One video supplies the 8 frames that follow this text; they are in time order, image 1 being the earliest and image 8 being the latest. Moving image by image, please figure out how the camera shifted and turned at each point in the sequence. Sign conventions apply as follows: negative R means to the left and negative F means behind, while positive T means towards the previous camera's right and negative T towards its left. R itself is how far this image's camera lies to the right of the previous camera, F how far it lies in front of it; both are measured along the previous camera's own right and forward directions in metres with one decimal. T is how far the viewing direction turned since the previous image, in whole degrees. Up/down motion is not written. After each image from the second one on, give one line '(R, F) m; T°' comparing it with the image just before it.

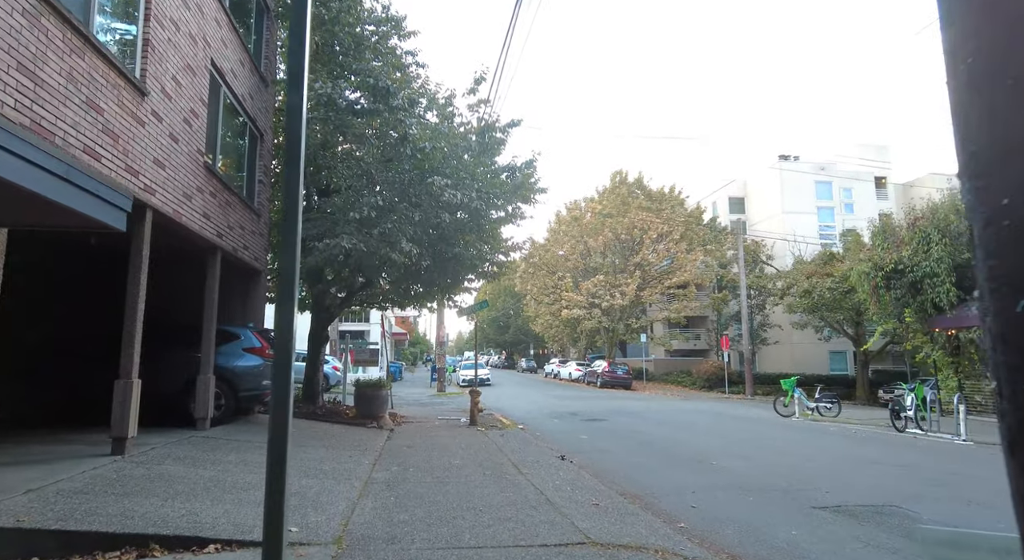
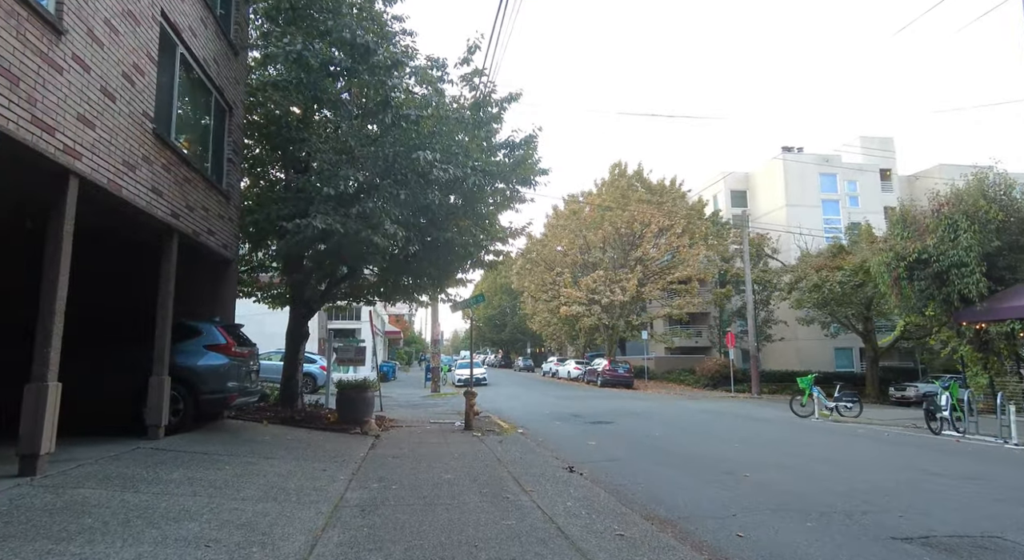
(0.0, +1.2) m; 0°
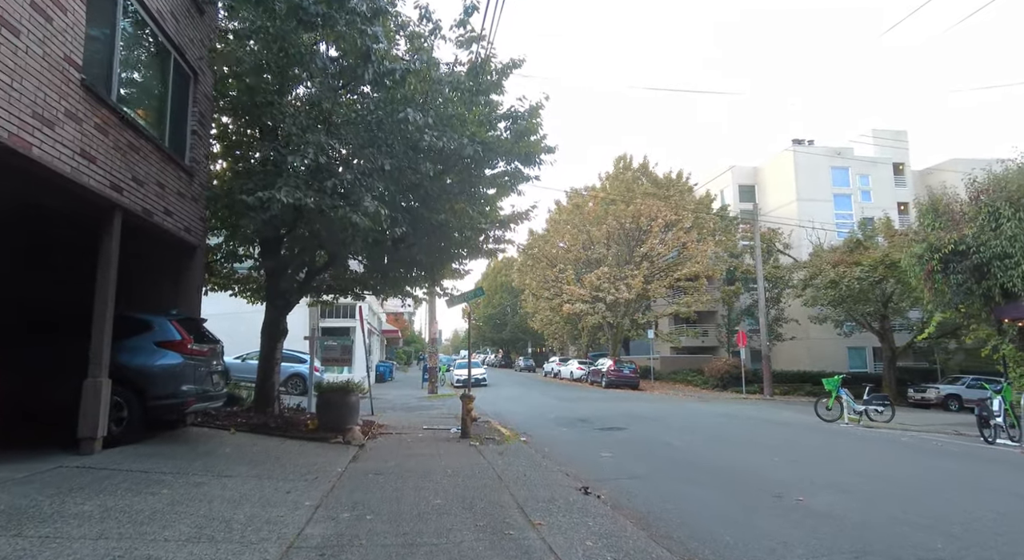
(0.0, +1.3) m; 0°
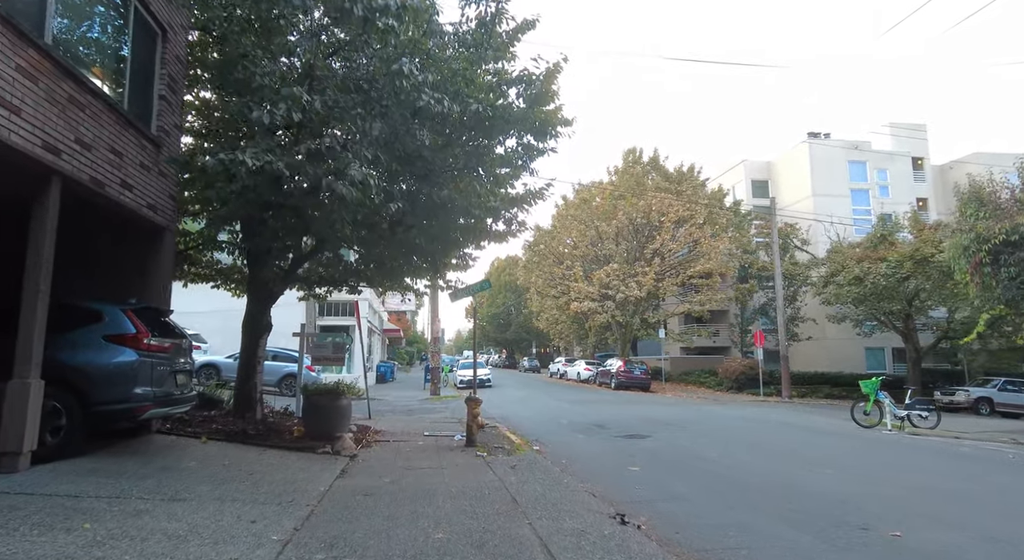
(-0.1, +1.2) m; 0°
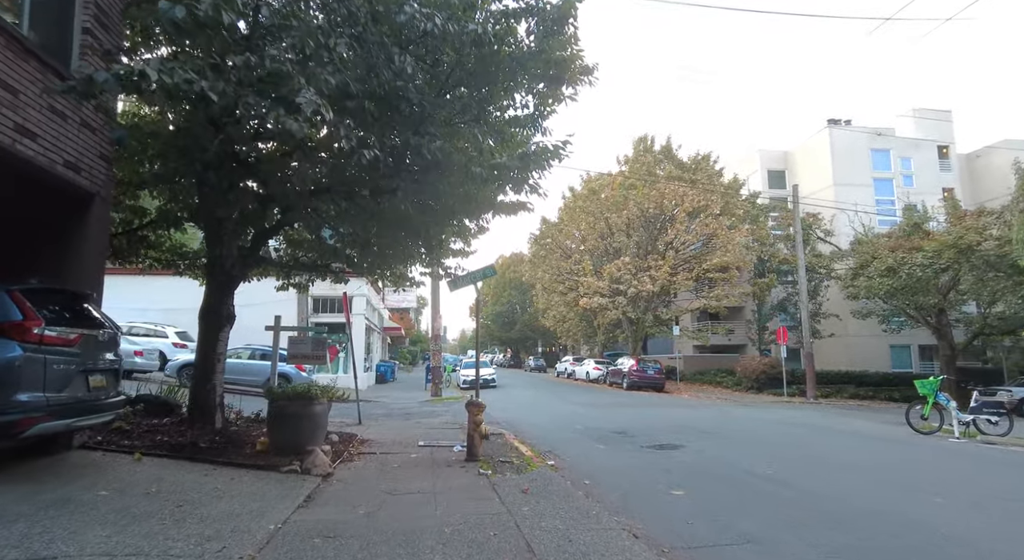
(-0.1, +1.7) m; 0°
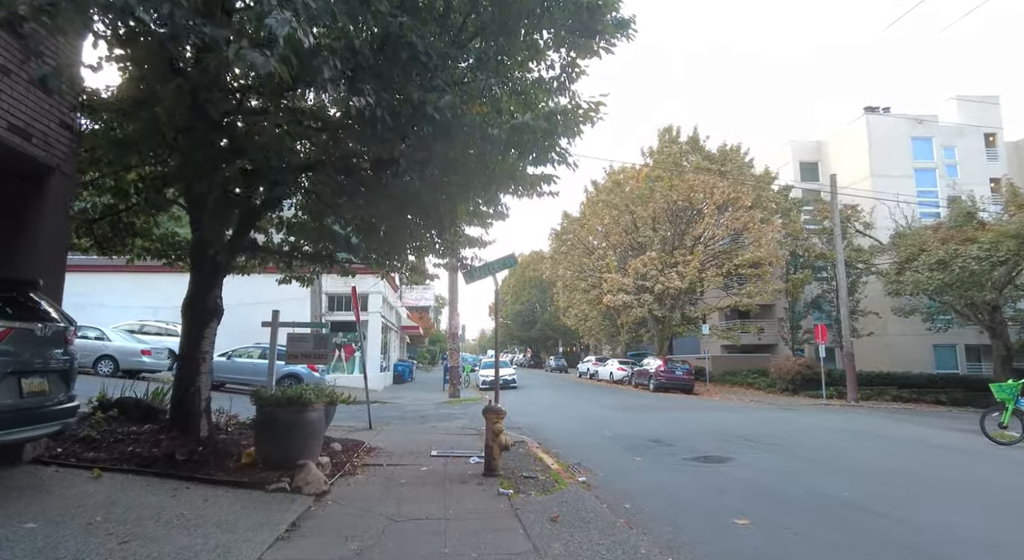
(-0.1, +1.1) m; -2°
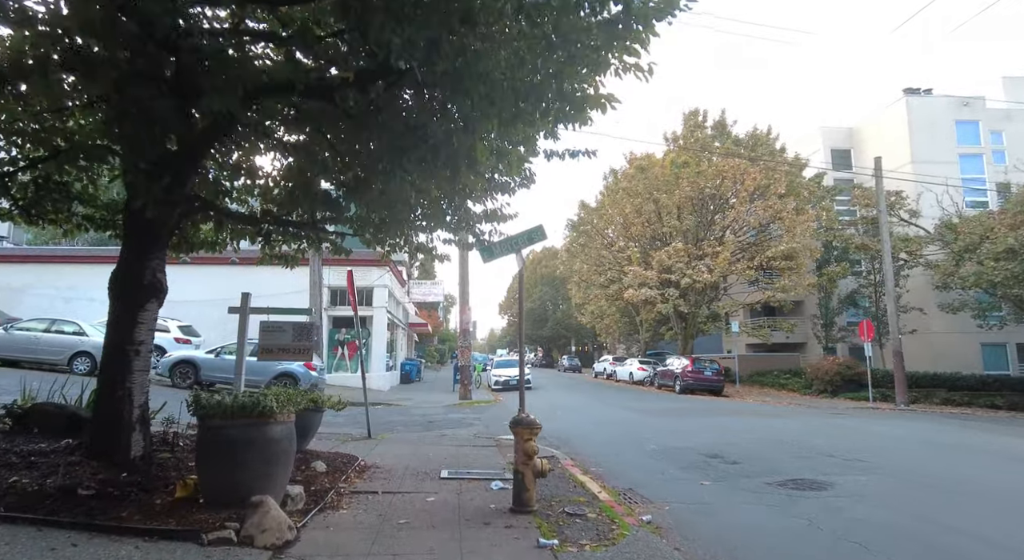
(-0.3, +1.9) m; -1°
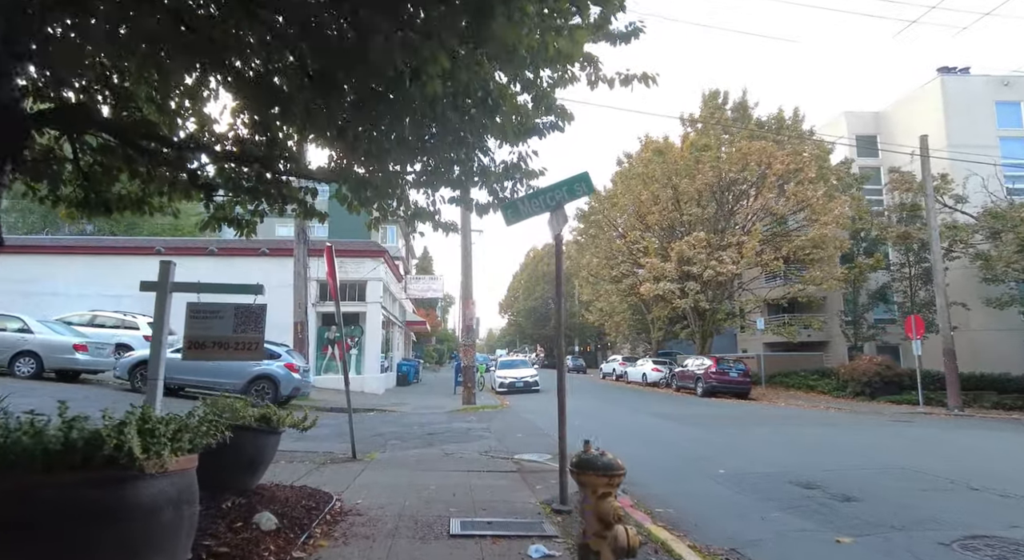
(-0.4, +2.3) m; 0°
